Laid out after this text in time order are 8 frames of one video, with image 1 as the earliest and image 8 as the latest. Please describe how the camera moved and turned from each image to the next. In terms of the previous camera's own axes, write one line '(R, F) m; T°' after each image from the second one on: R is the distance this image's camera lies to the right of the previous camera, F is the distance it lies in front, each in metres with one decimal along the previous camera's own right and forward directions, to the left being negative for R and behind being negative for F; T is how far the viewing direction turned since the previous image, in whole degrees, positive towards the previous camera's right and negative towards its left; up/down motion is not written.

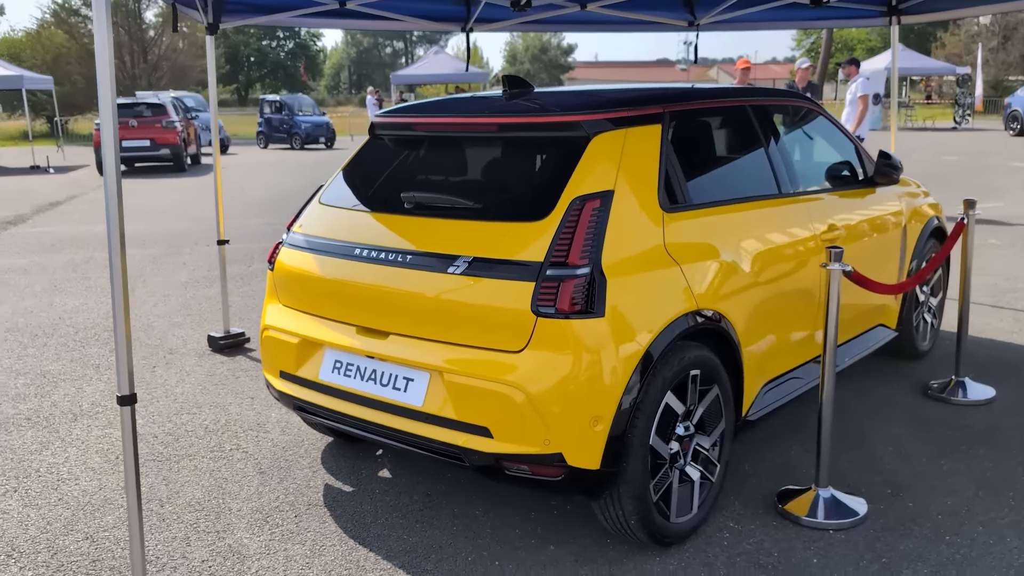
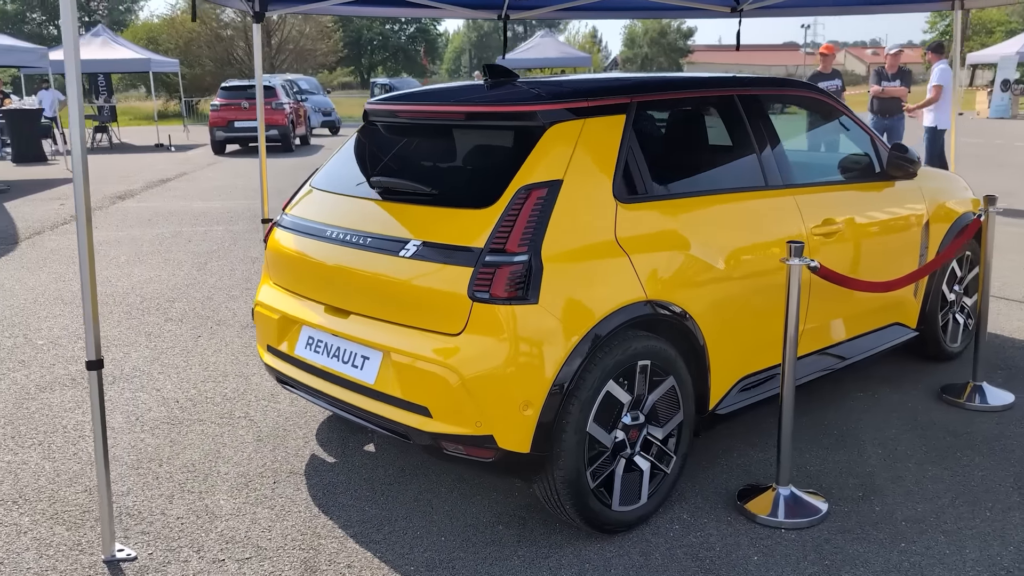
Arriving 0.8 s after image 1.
(+0.6, 0.0) m; -7°
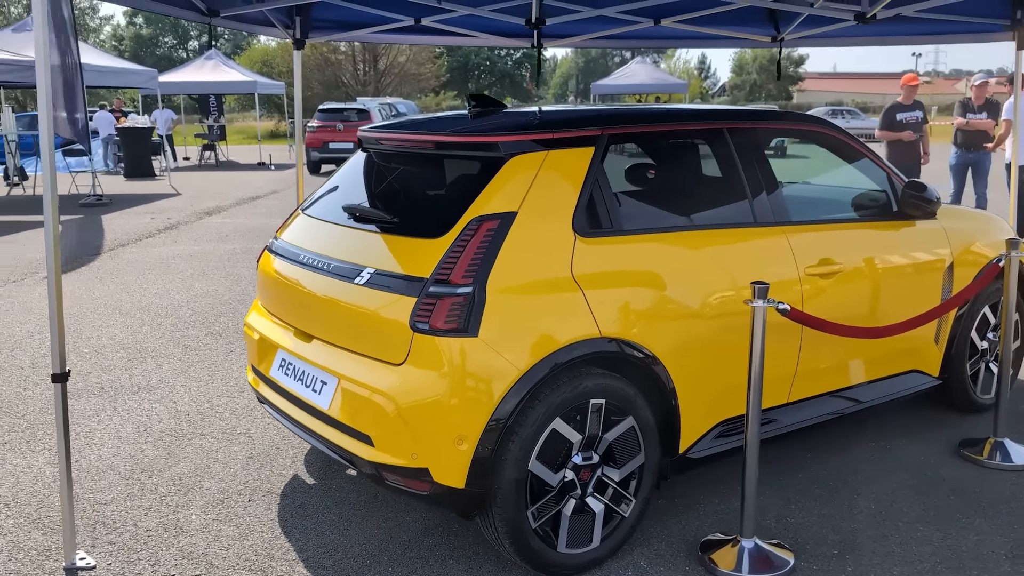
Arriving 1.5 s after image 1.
(+0.5, +0.1) m; -7°
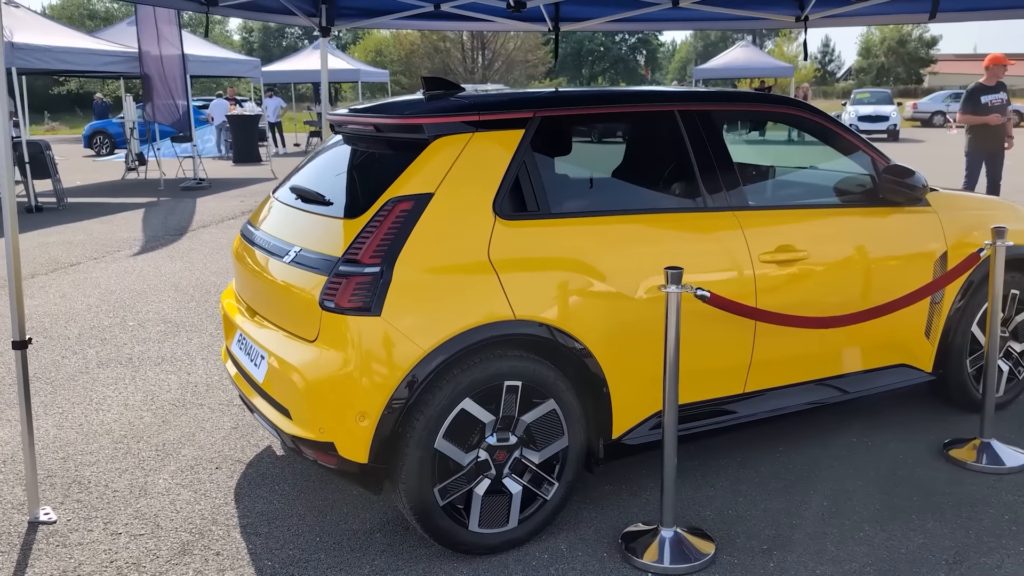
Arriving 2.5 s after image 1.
(+0.7, 0.0) m; -7°
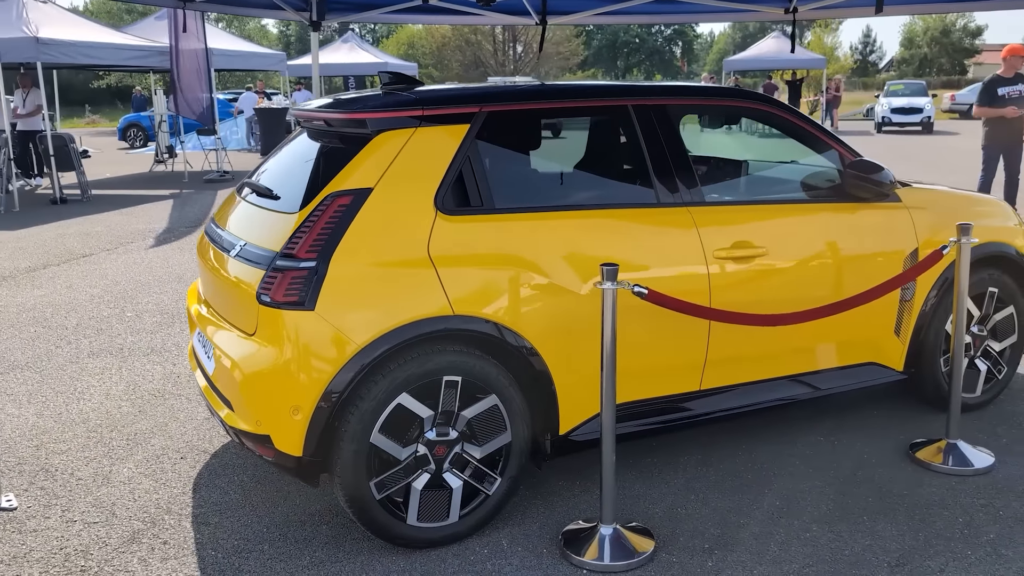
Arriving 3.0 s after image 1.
(+0.3, 0.0) m; -2°
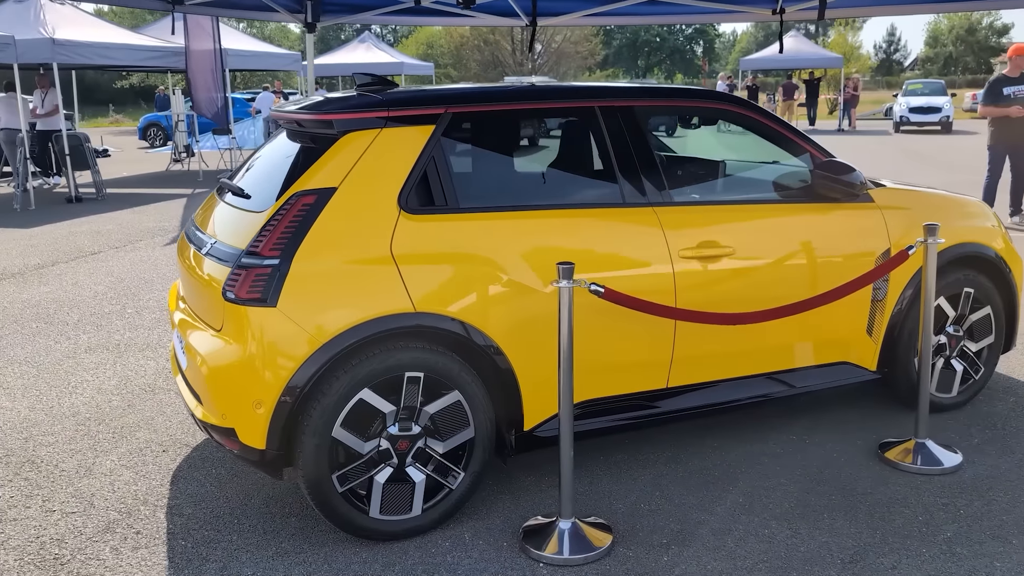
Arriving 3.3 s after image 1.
(+0.2, -0.1) m; -1°
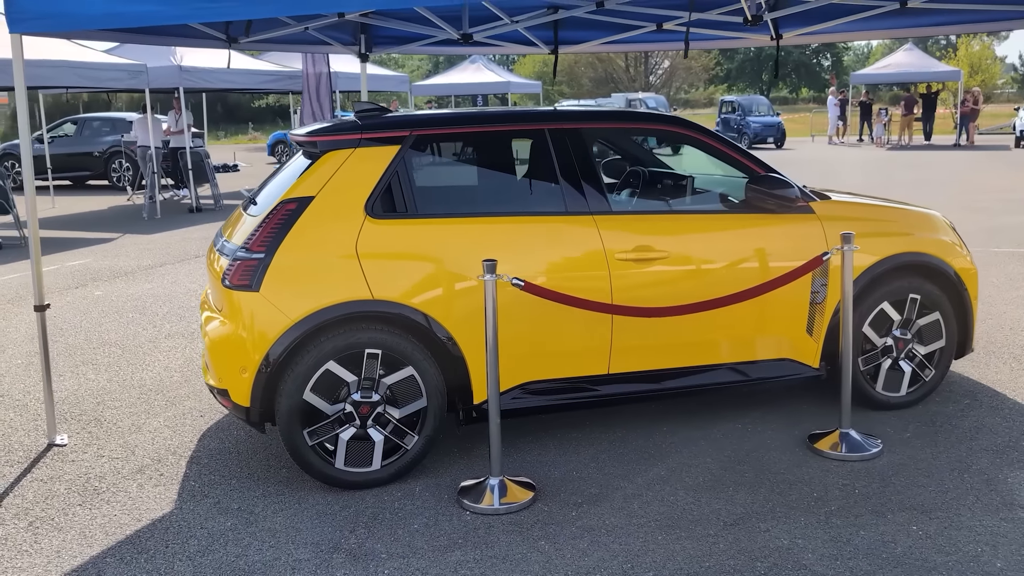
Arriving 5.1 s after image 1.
(+0.7, -0.5) m; -8°
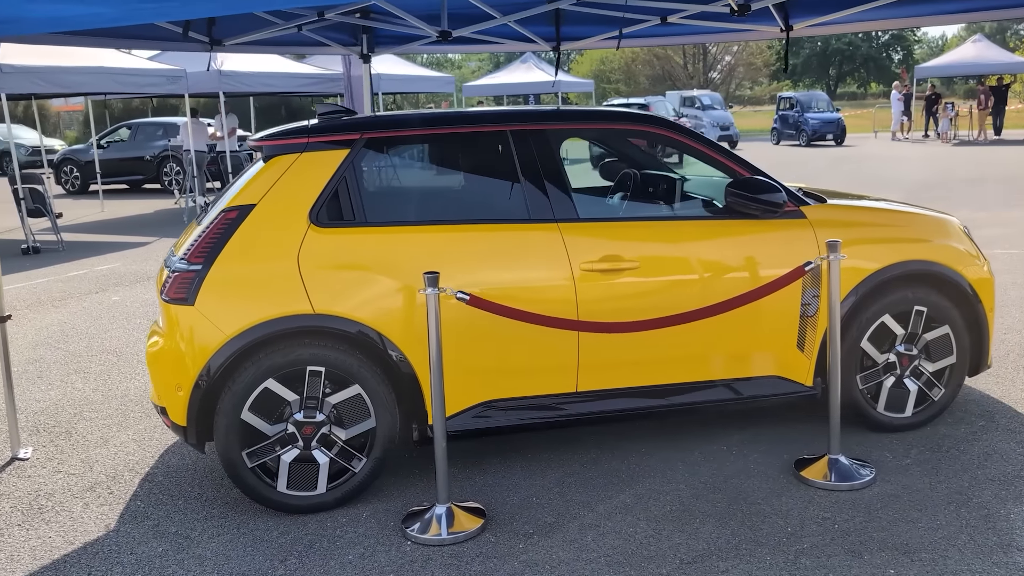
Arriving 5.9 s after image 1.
(+0.4, +0.3) m; -4°
